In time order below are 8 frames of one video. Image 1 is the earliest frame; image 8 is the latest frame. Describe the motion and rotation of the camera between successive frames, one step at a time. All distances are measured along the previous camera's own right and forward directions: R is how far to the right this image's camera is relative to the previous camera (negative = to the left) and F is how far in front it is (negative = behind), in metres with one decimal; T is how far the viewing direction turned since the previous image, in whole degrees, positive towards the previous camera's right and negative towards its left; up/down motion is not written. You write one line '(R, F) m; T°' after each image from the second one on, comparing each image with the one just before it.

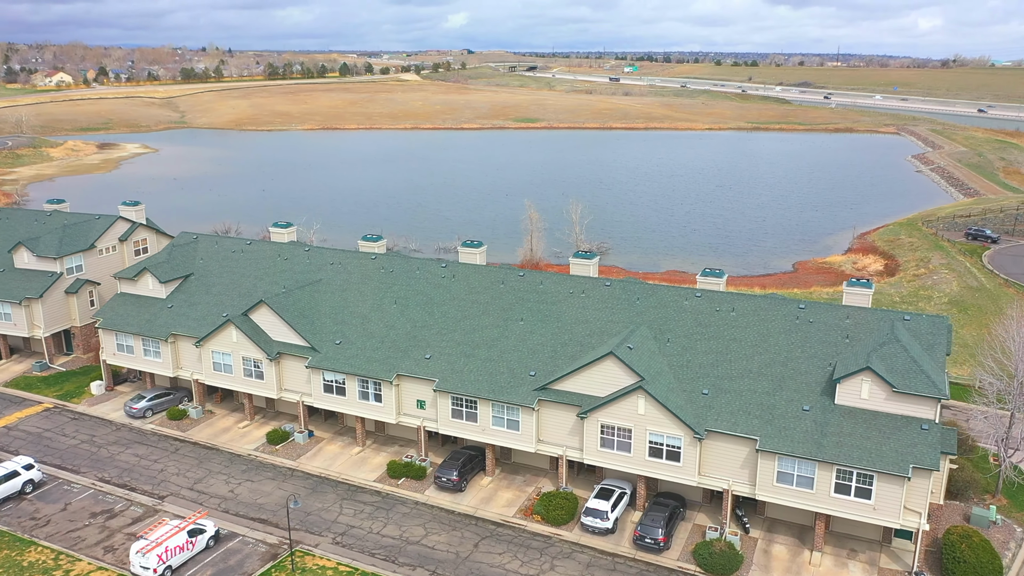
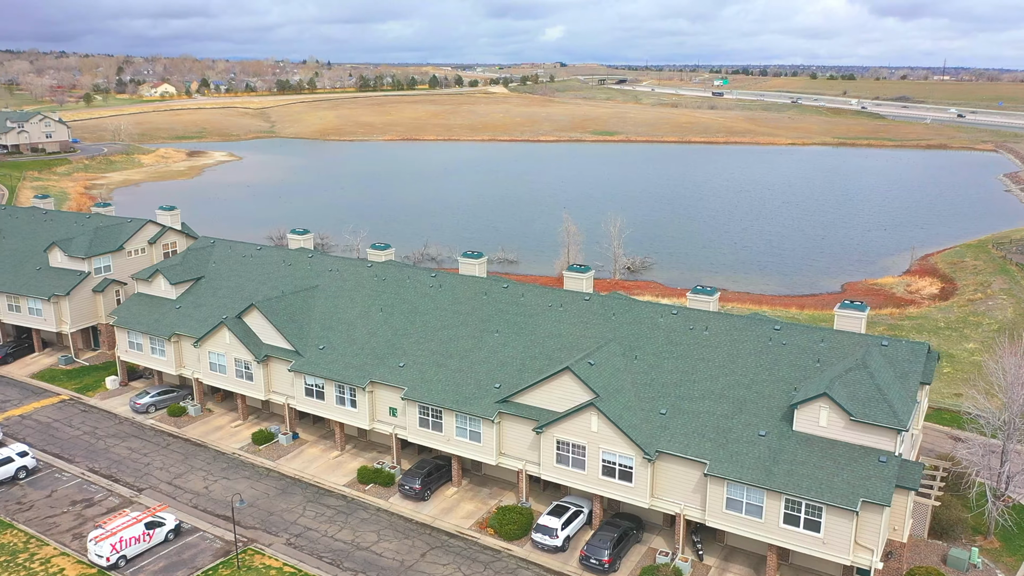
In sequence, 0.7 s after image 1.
(+4.0, +0.3) m; -6°
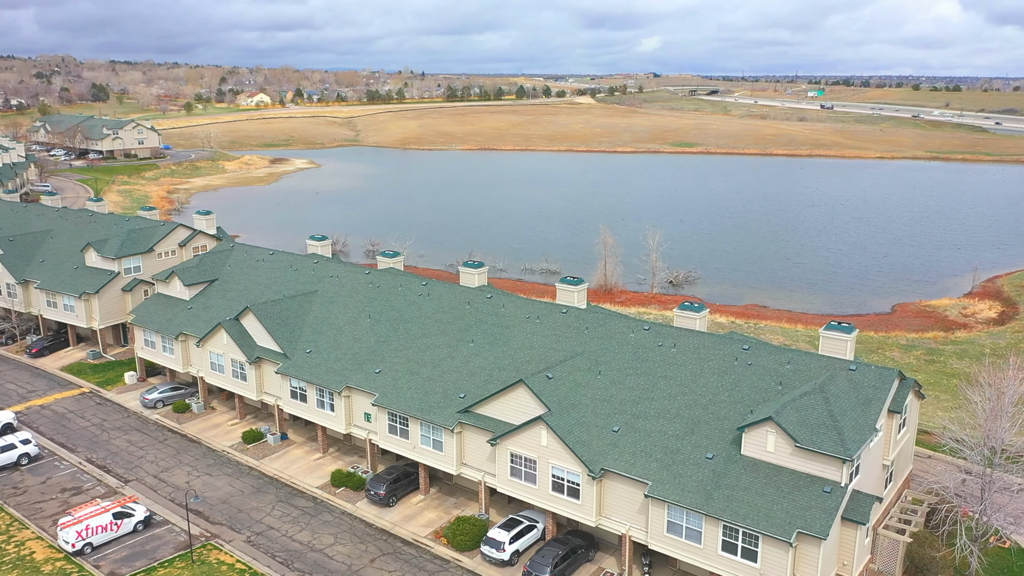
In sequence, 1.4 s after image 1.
(+4.0, +0.3) m; -6°
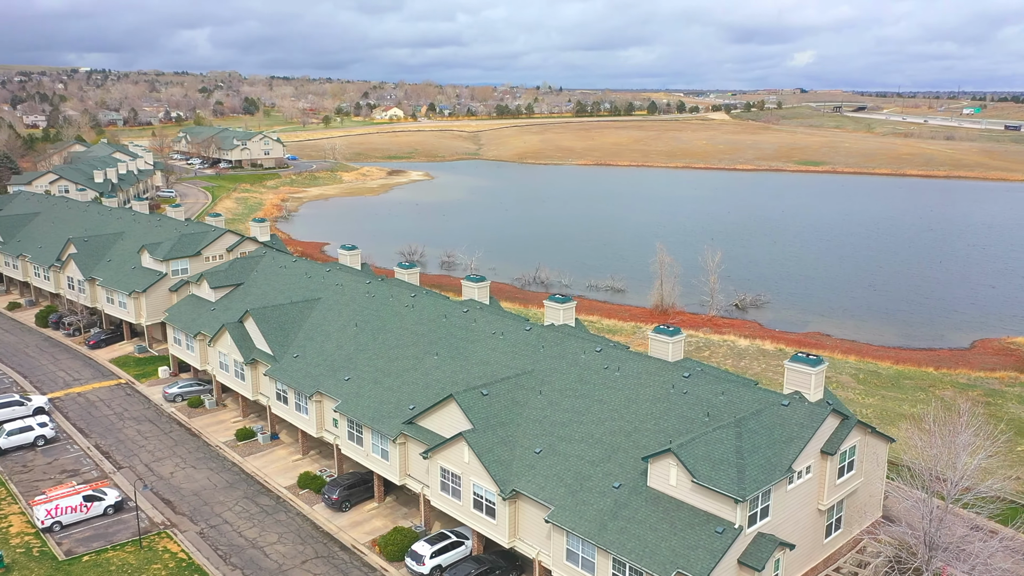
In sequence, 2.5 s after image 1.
(+6.1, +0.5) m; -9°
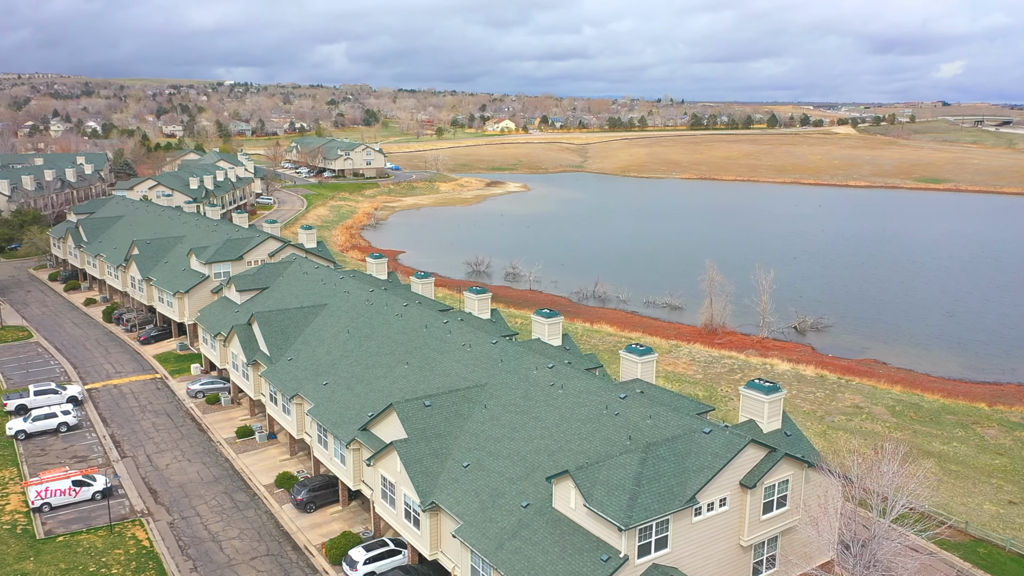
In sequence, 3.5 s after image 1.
(+5.4, +0.4) m; -8°
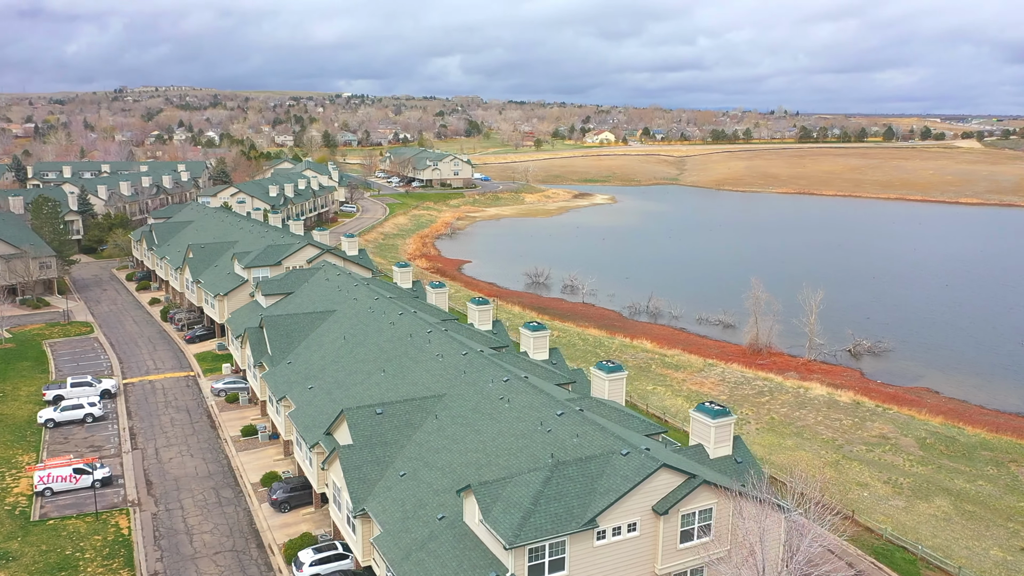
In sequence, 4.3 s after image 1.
(+4.8, +0.4) m; -7°
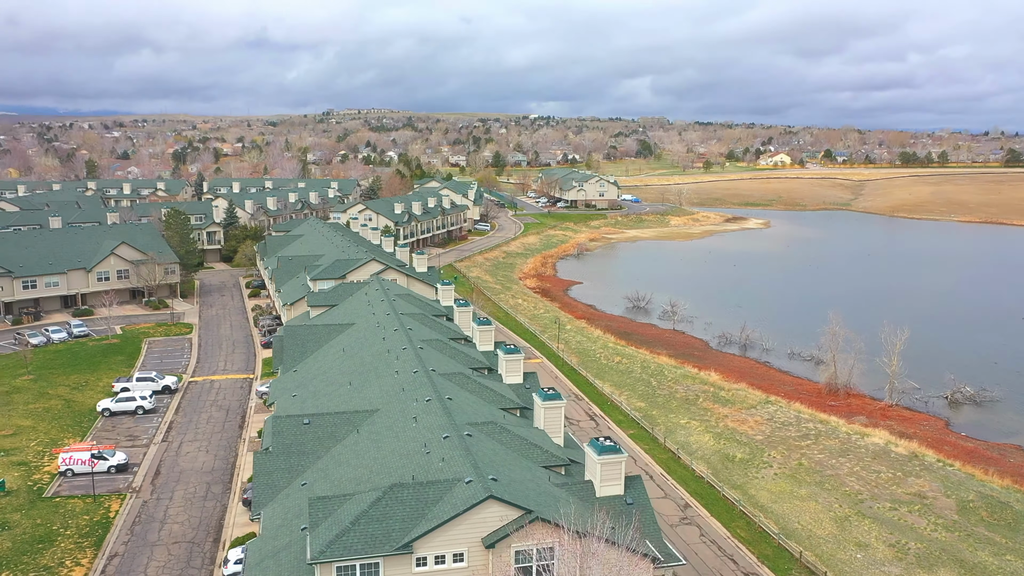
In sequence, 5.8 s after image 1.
(+8.2, +1.0) m; -13°
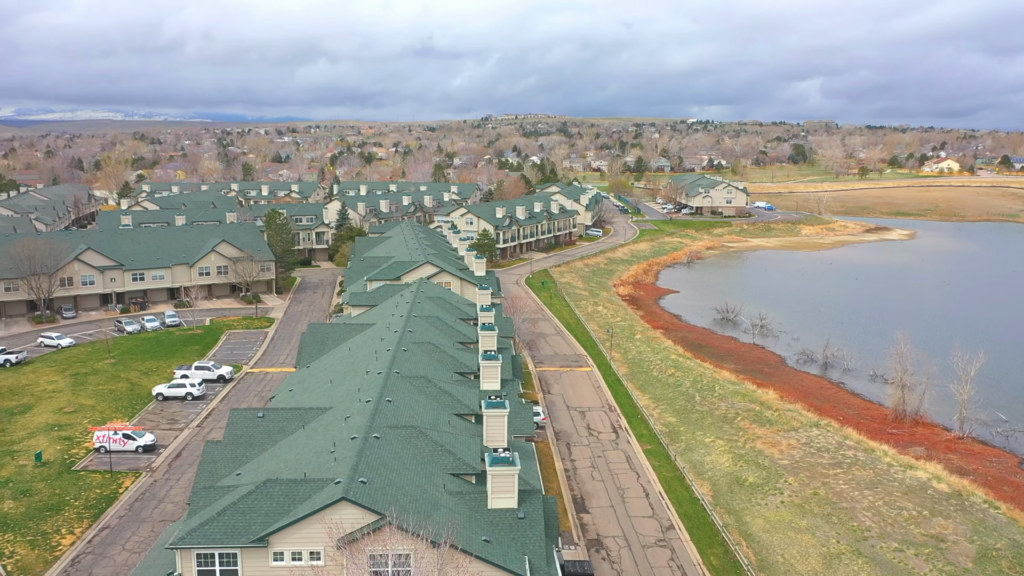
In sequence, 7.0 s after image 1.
(+6.9, +0.8) m; -11°
